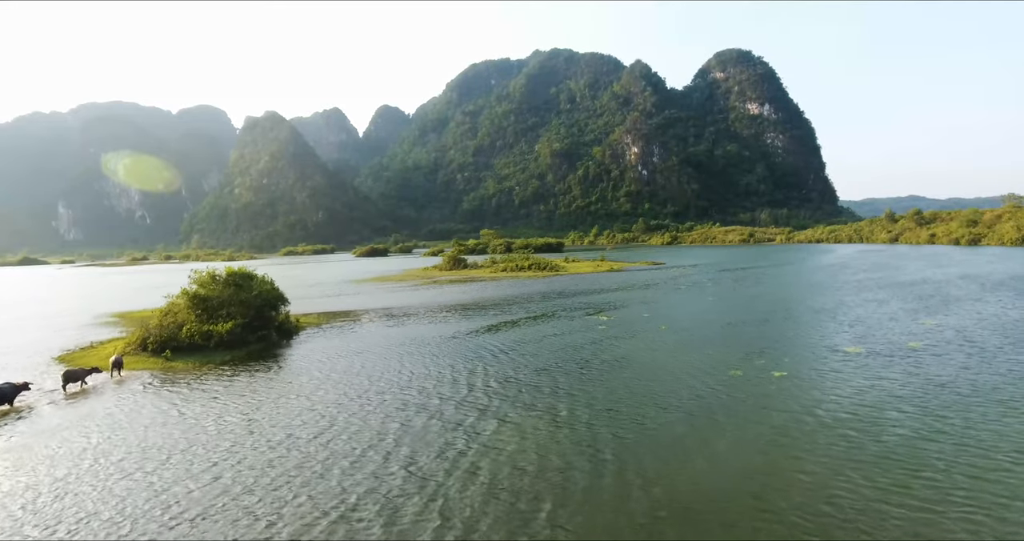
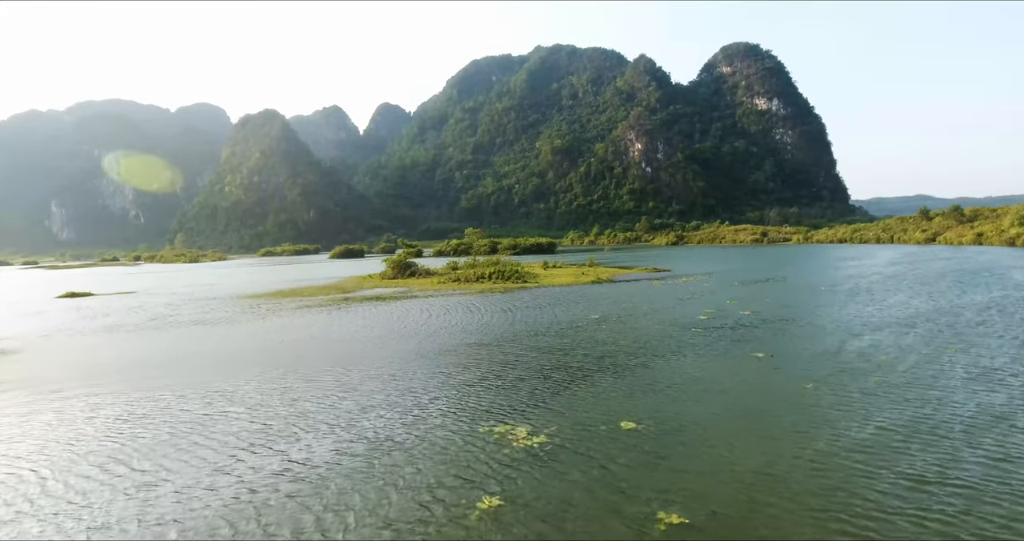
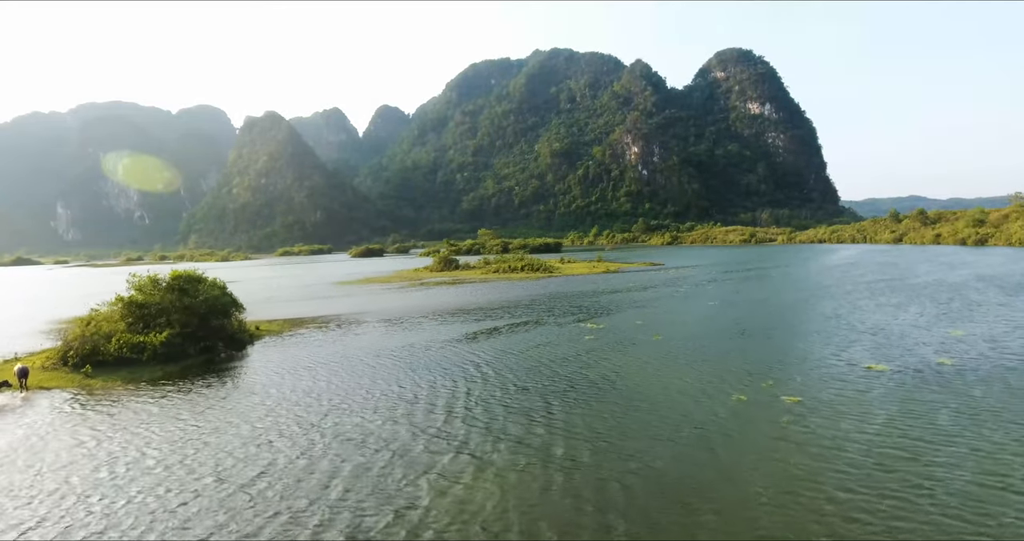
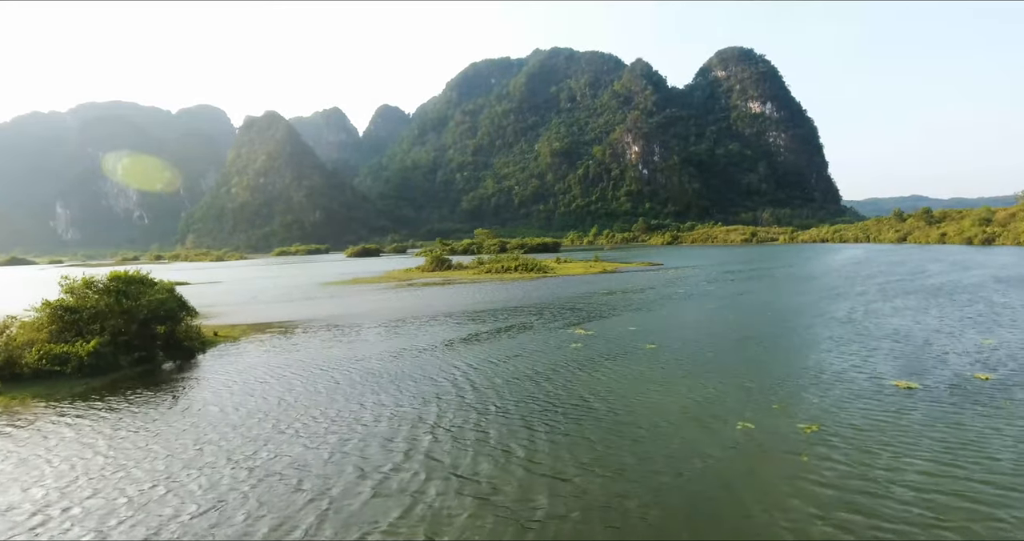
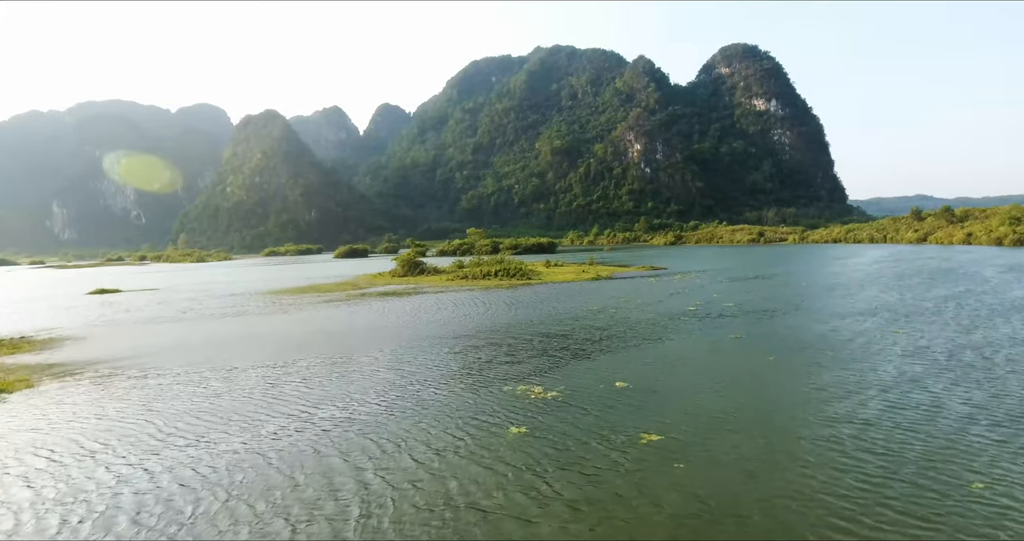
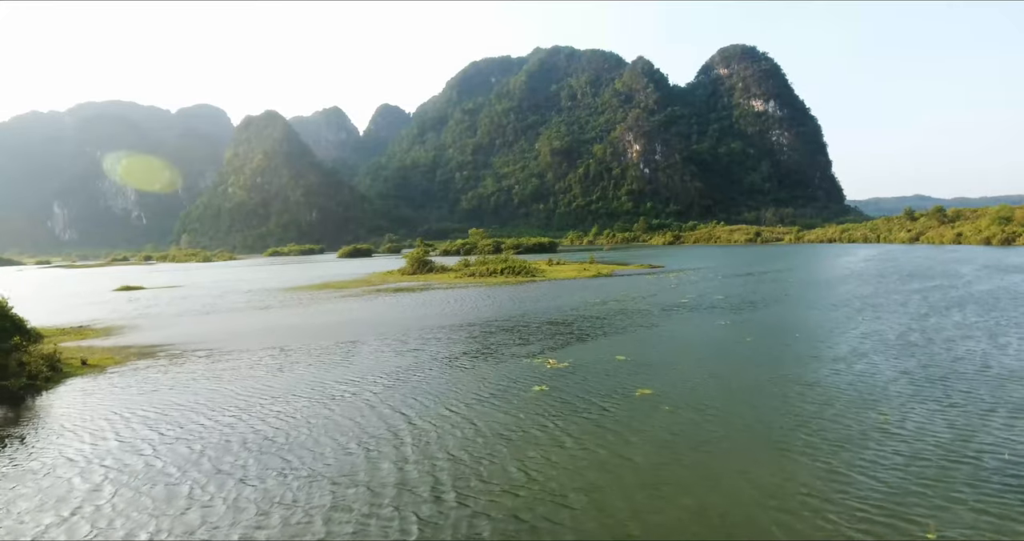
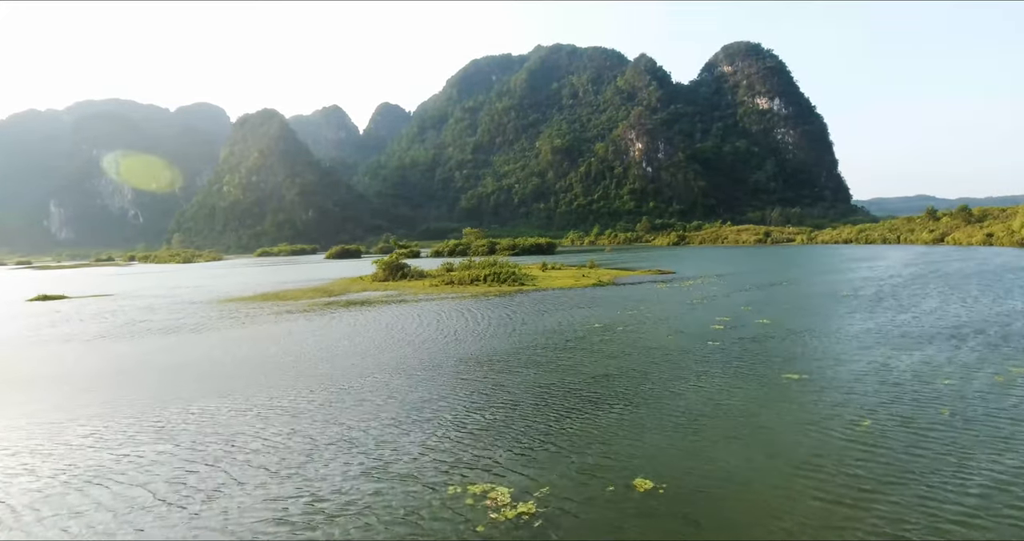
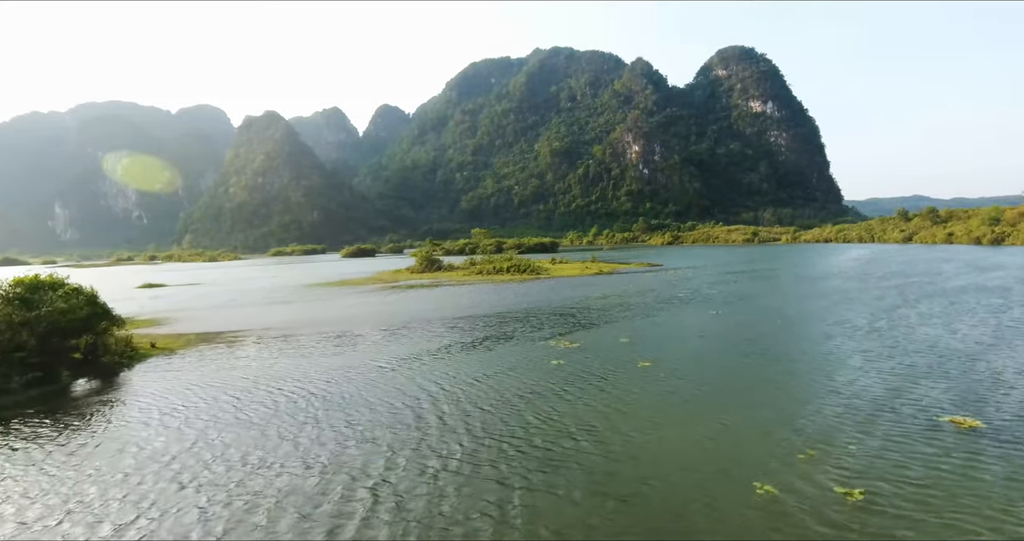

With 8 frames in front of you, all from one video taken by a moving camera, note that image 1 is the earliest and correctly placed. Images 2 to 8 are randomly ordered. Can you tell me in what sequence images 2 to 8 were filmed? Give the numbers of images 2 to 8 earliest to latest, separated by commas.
3, 4, 8, 6, 5, 2, 7
